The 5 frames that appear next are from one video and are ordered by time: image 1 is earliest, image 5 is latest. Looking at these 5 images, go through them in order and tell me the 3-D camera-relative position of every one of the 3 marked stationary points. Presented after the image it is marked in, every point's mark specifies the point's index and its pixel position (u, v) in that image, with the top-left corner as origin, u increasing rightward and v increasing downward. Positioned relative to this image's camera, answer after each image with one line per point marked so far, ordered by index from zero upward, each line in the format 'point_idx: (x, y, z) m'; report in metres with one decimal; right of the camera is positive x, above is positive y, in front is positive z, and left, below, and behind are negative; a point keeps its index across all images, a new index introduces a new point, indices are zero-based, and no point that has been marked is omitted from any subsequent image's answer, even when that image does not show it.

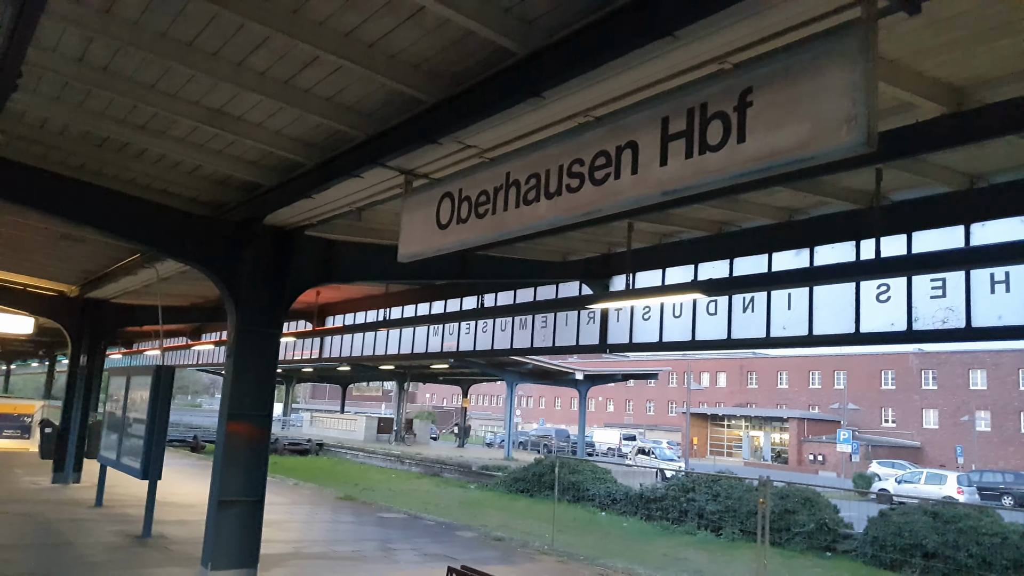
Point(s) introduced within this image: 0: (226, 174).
0: (-2.9, +1.1, +7.7) m
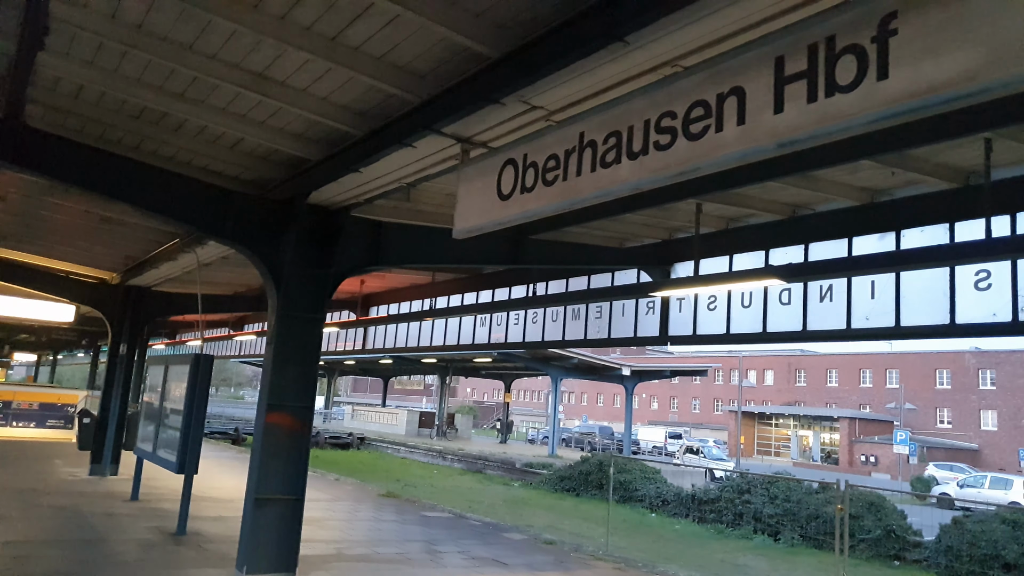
0: (-2.3, +1.3, +7.2) m
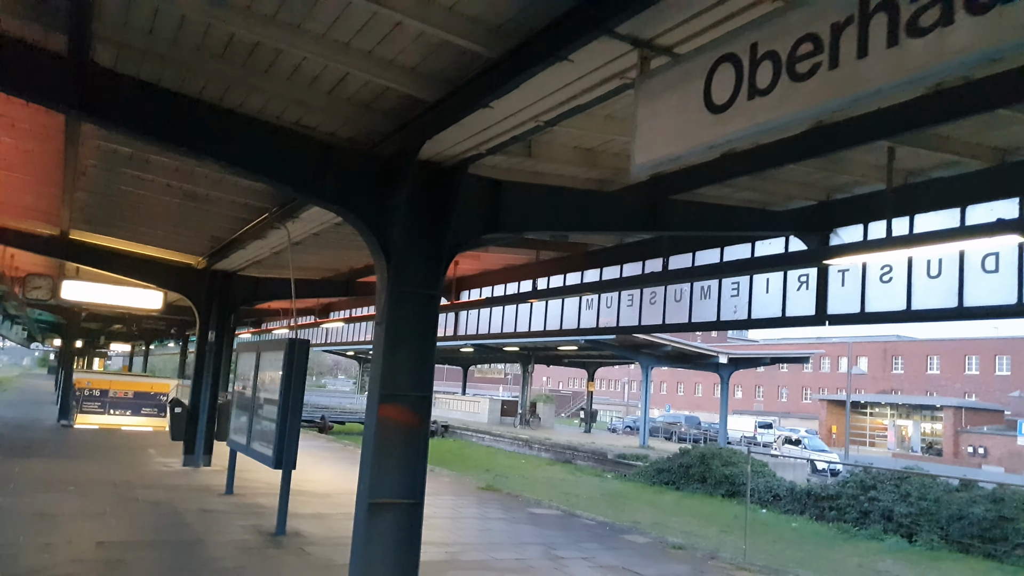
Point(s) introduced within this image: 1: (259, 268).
0: (-1.1, +1.6, +6.0) m
1: (-5.1, +0.4, +15.2) m
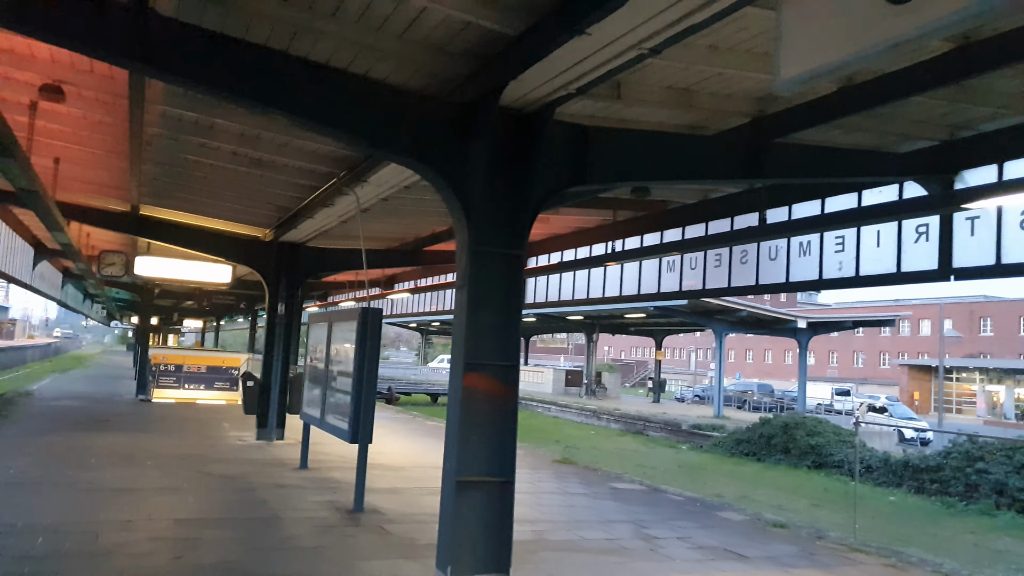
0: (-0.4, +1.9, +5.3) m
1: (-3.7, +1.0, +14.8) m
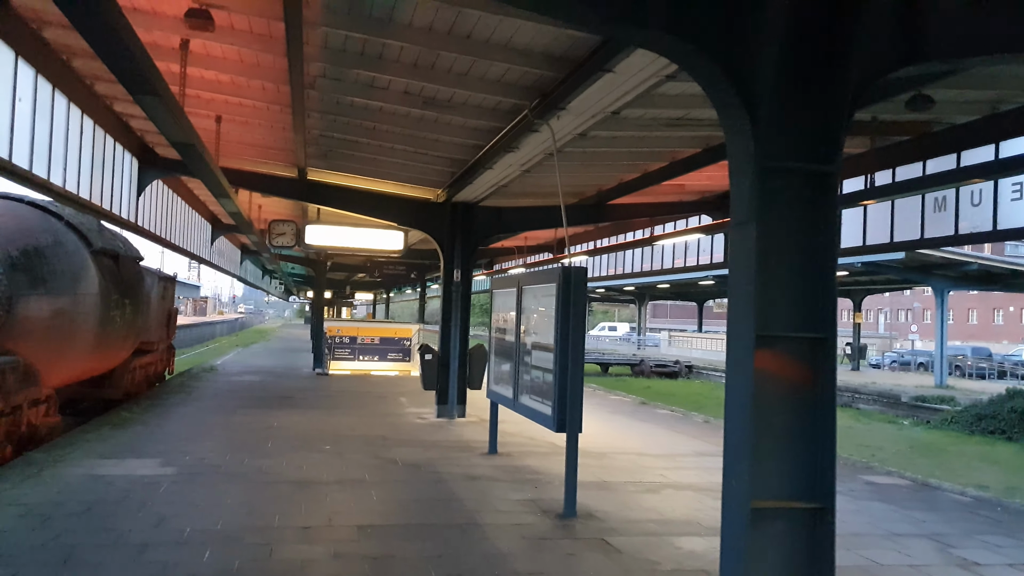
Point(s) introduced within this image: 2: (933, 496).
0: (+1.0, +2.2, +3.4) m
1: (-0.2, +1.6, +13.4) m
2: (+4.8, -2.4, +8.6) m
